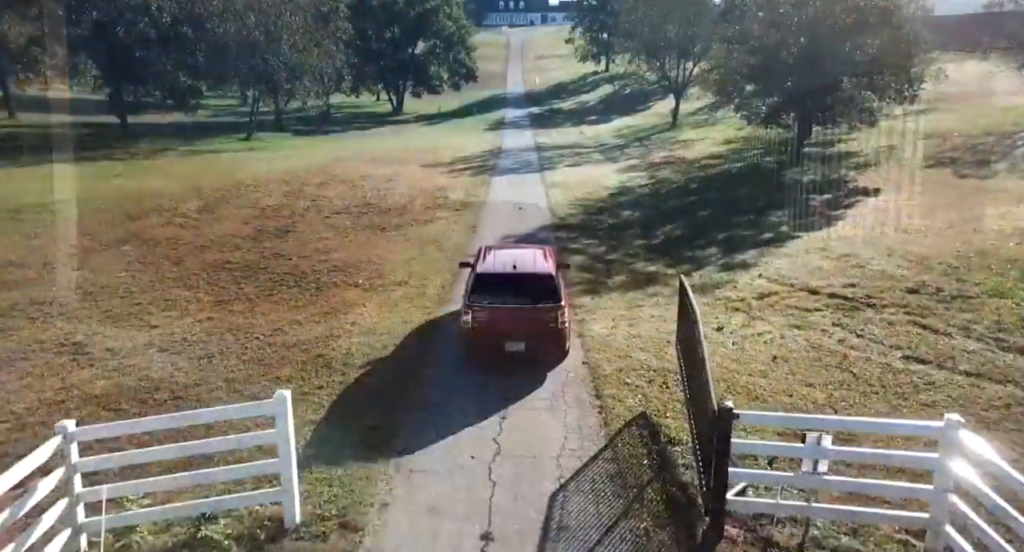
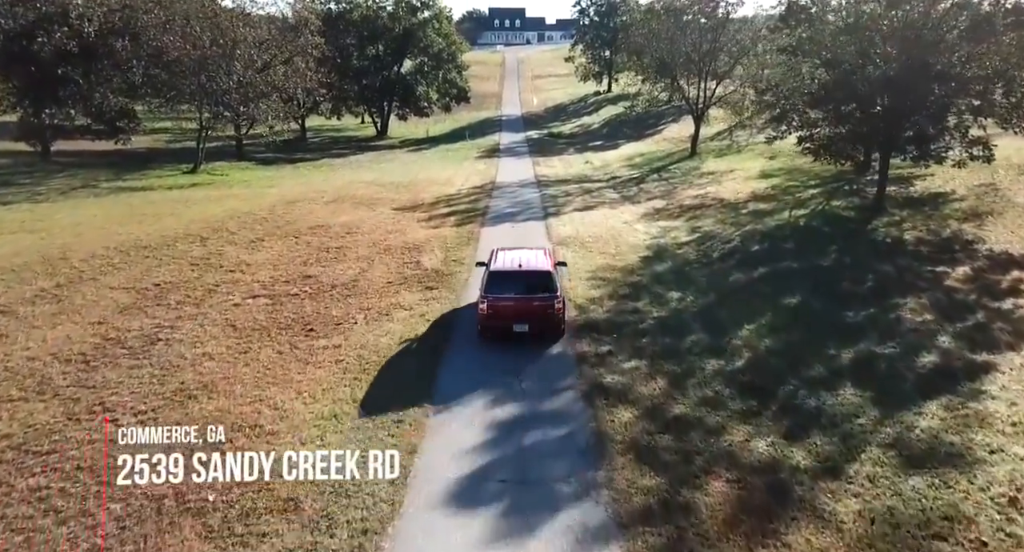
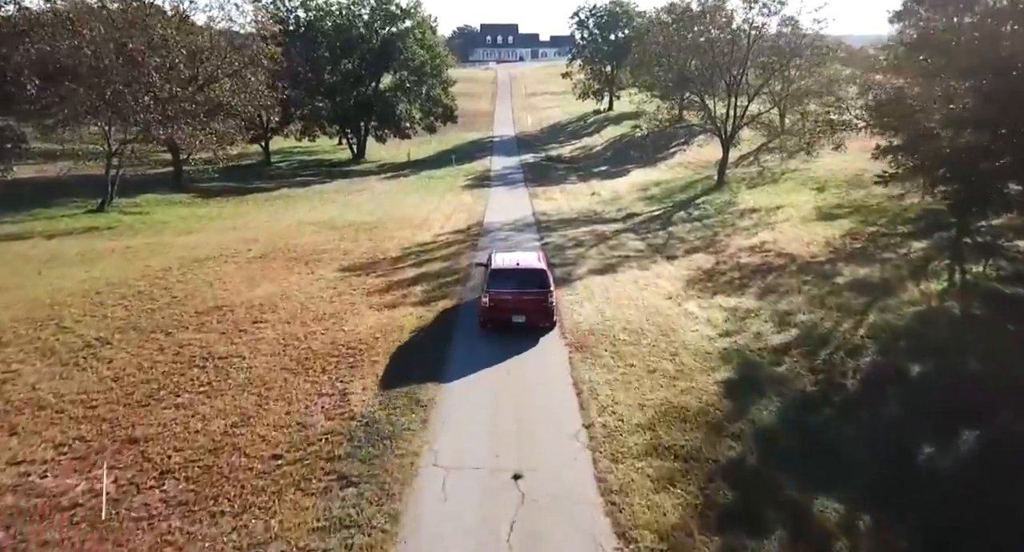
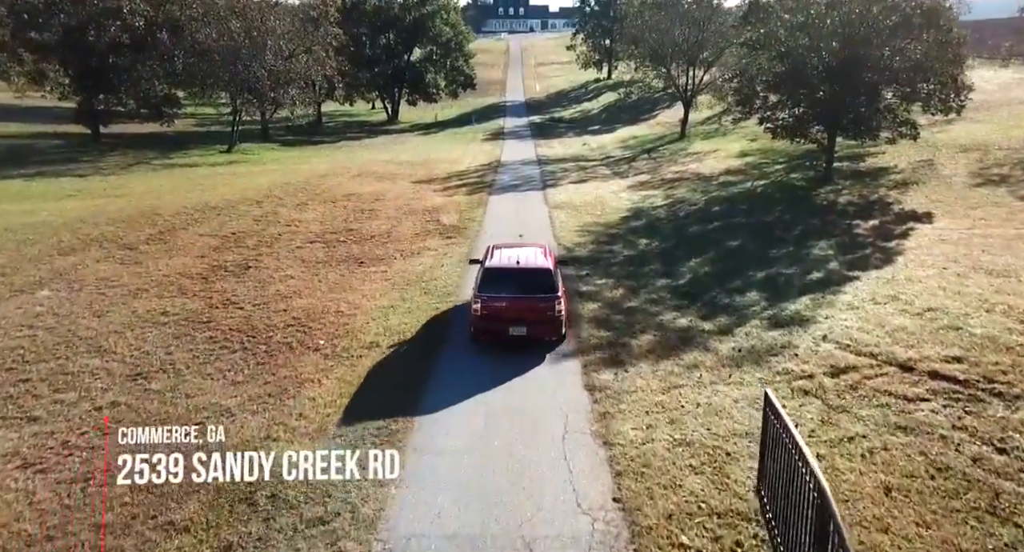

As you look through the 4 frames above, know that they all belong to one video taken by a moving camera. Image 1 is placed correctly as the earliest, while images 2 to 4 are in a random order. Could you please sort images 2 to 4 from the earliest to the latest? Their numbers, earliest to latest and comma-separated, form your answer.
4, 2, 3
